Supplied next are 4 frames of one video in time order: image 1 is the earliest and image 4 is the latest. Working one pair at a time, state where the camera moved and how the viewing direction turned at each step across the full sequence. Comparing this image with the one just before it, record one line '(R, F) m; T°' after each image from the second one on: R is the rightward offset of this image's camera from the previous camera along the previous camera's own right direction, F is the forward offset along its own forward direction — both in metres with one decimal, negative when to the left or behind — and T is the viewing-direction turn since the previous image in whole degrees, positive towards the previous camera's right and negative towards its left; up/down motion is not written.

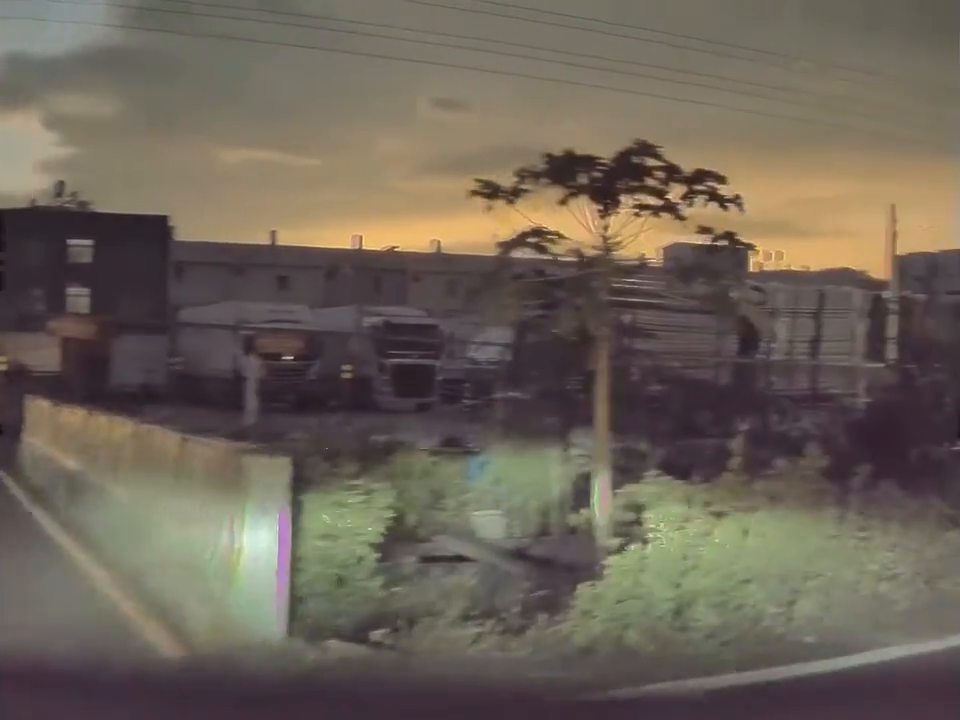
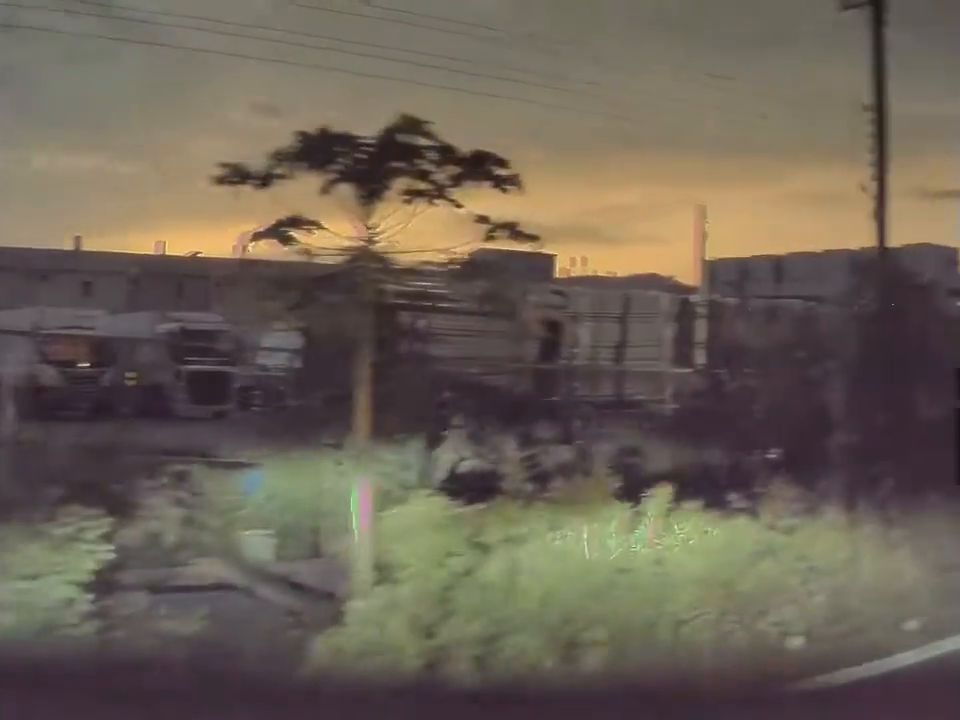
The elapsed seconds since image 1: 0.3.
(+0.3, +0.7) m; +9°
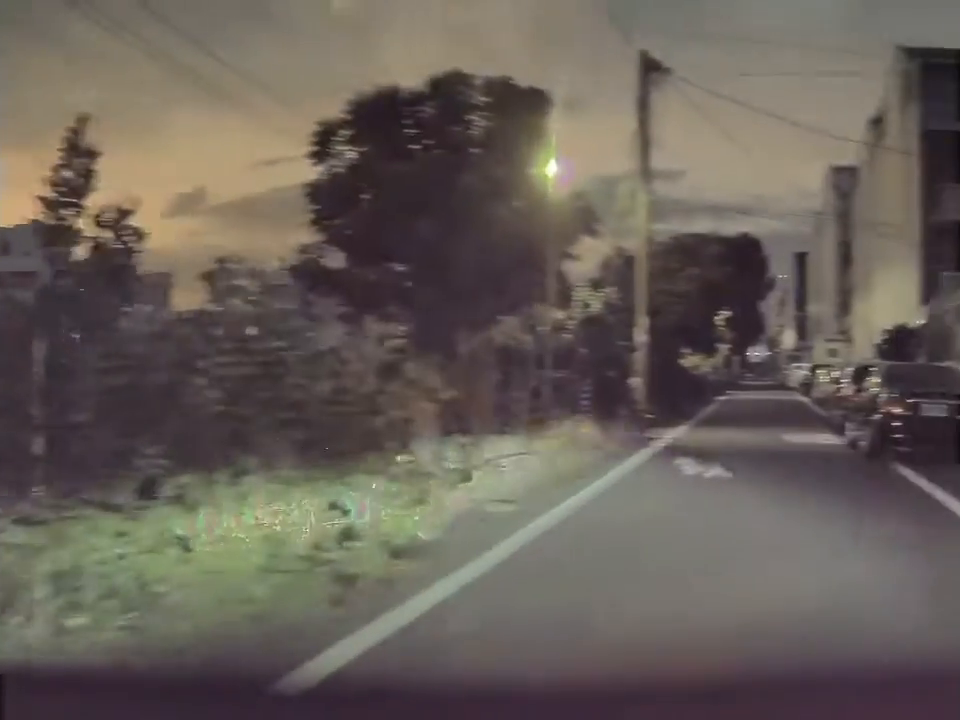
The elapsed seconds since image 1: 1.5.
(+1.2, +1.4) m; +40°
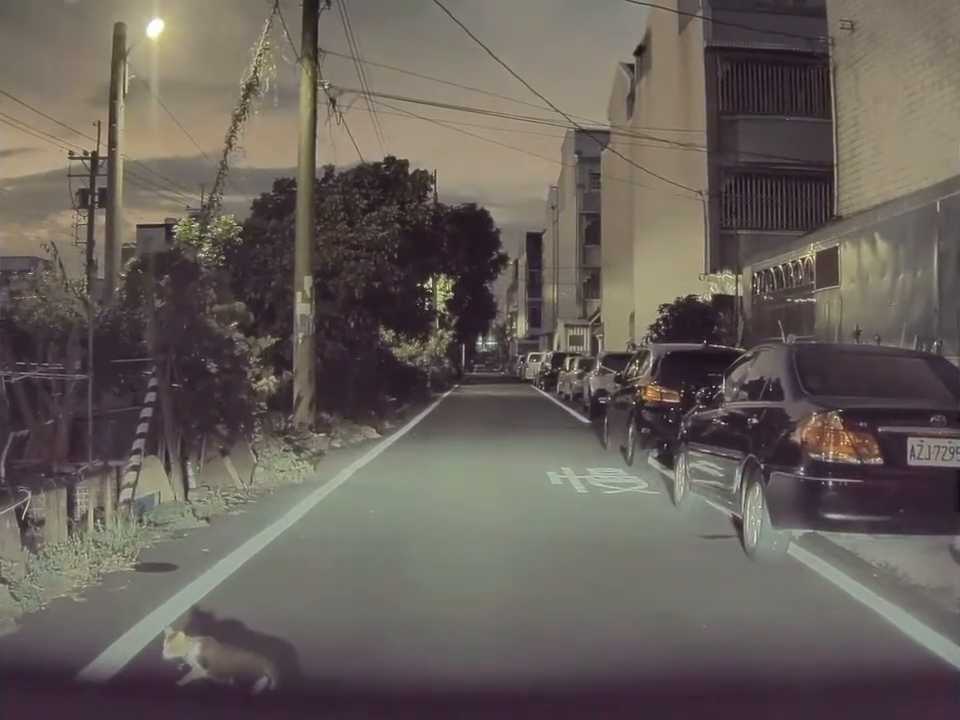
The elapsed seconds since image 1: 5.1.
(+1.0, +4.0) m; +13°
